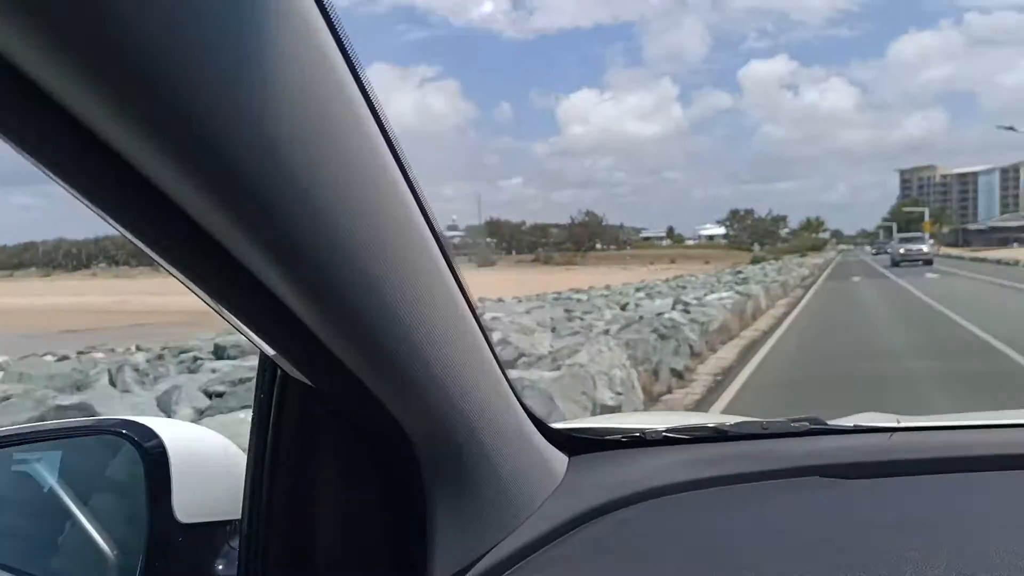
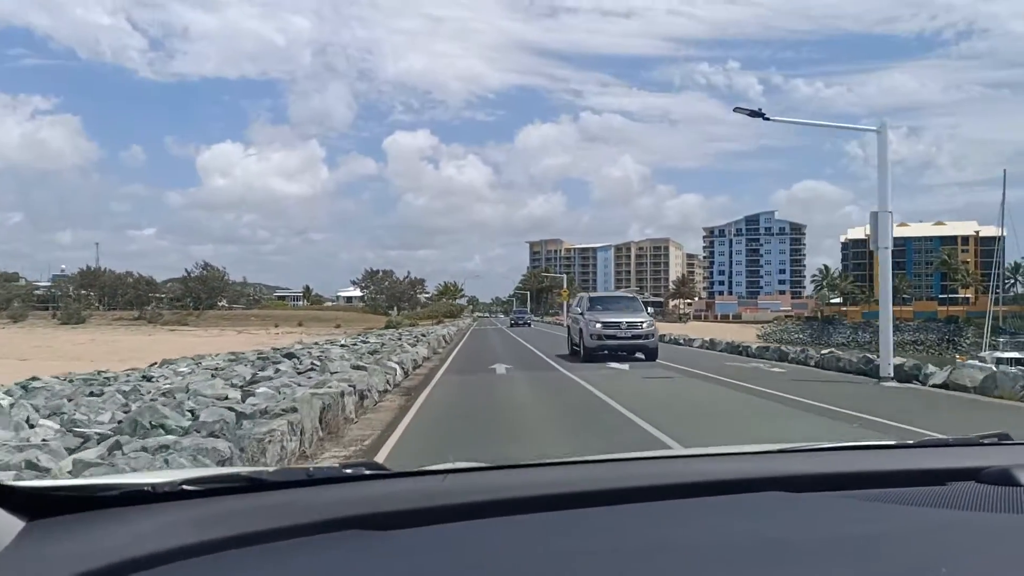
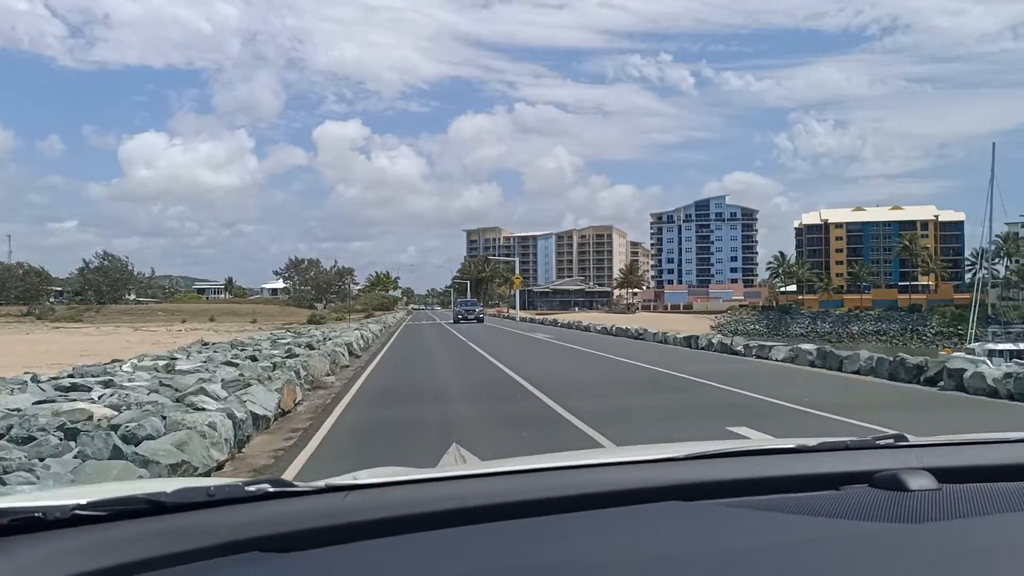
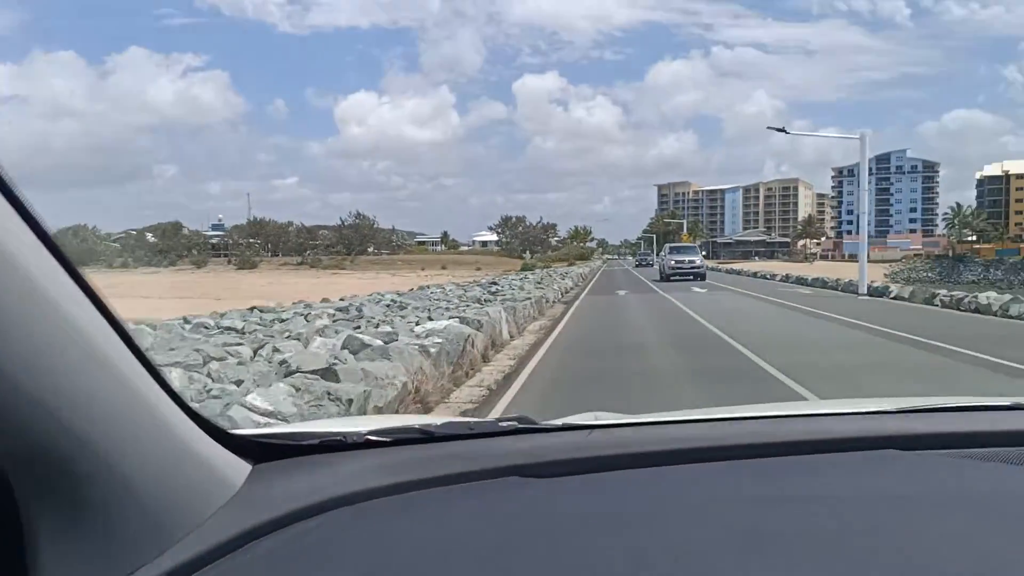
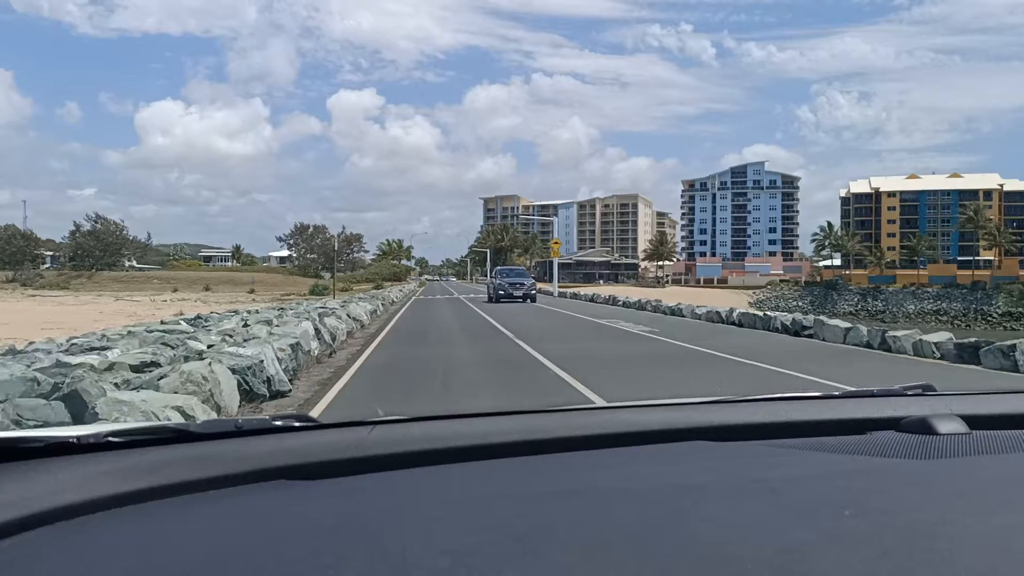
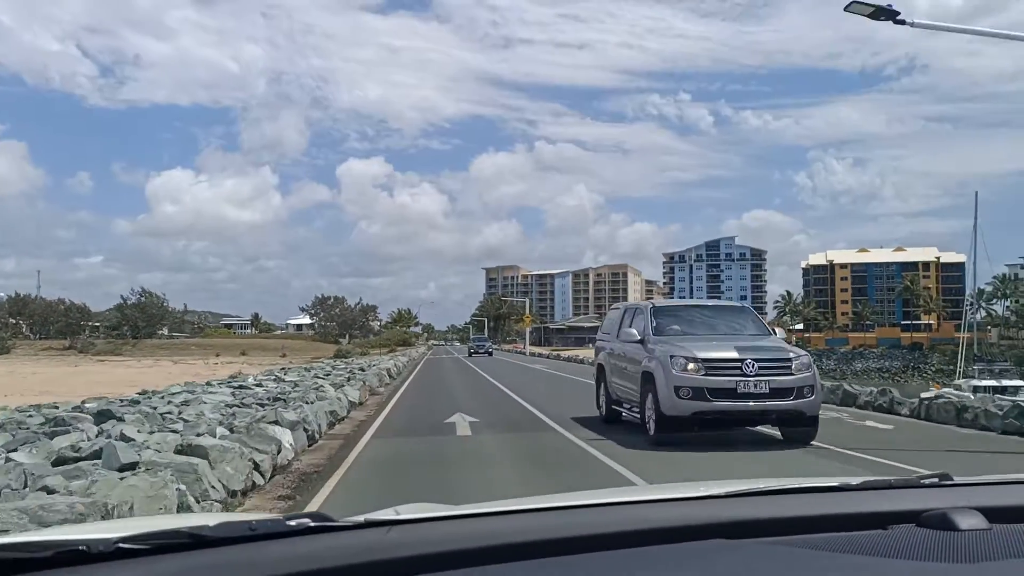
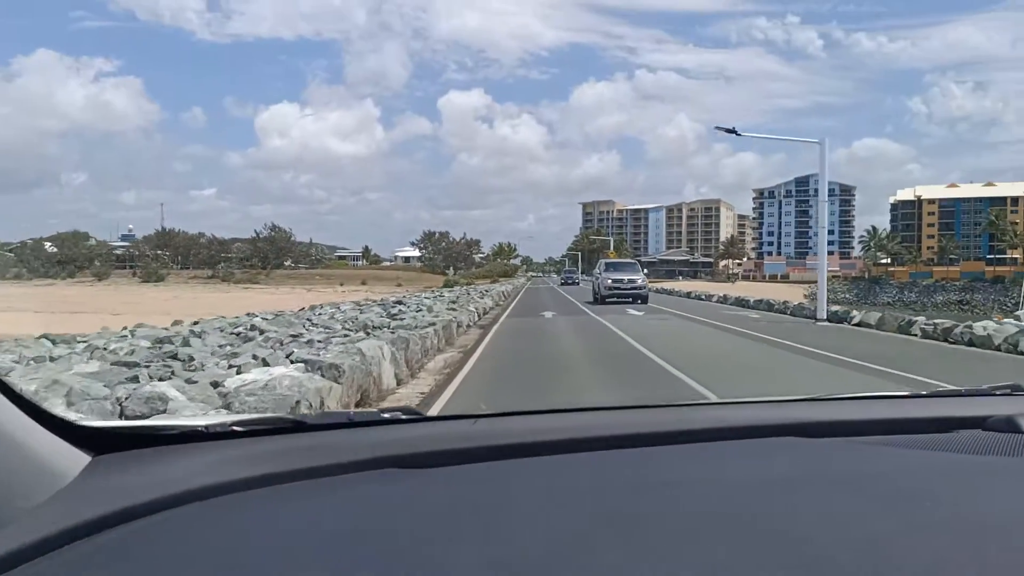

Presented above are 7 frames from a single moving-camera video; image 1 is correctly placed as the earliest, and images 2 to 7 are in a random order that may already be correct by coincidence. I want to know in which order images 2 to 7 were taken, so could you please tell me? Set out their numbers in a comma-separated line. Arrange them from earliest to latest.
4, 7, 2, 6, 3, 5
